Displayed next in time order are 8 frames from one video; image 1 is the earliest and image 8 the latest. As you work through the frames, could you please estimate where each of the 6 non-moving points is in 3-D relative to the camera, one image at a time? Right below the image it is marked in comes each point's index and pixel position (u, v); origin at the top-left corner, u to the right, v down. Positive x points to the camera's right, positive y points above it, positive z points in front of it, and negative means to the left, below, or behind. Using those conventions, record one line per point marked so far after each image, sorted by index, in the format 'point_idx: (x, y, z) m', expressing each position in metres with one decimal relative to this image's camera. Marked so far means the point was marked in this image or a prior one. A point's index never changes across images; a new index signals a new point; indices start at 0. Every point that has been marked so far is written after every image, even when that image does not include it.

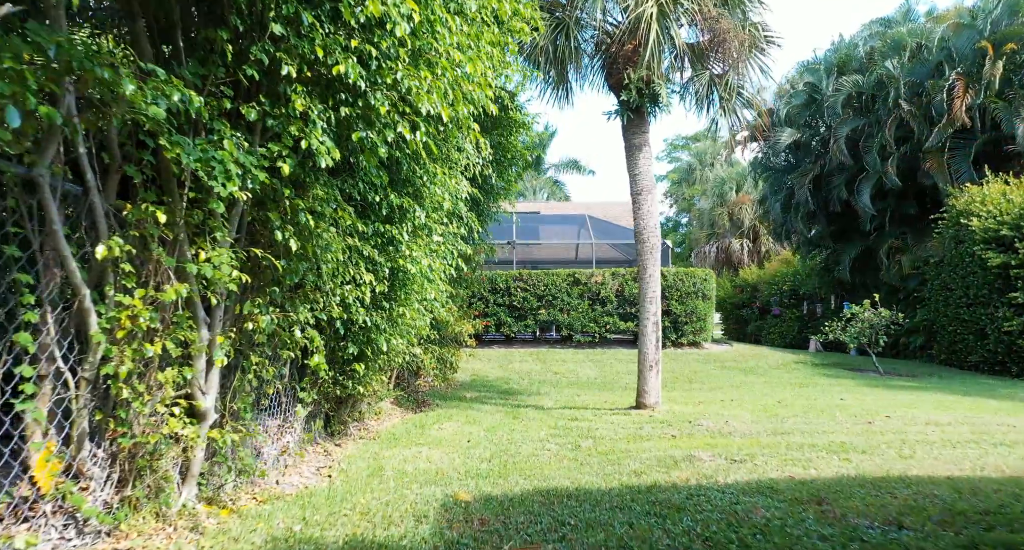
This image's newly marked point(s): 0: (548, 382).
0: (+0.6, -1.8, +11.6) m
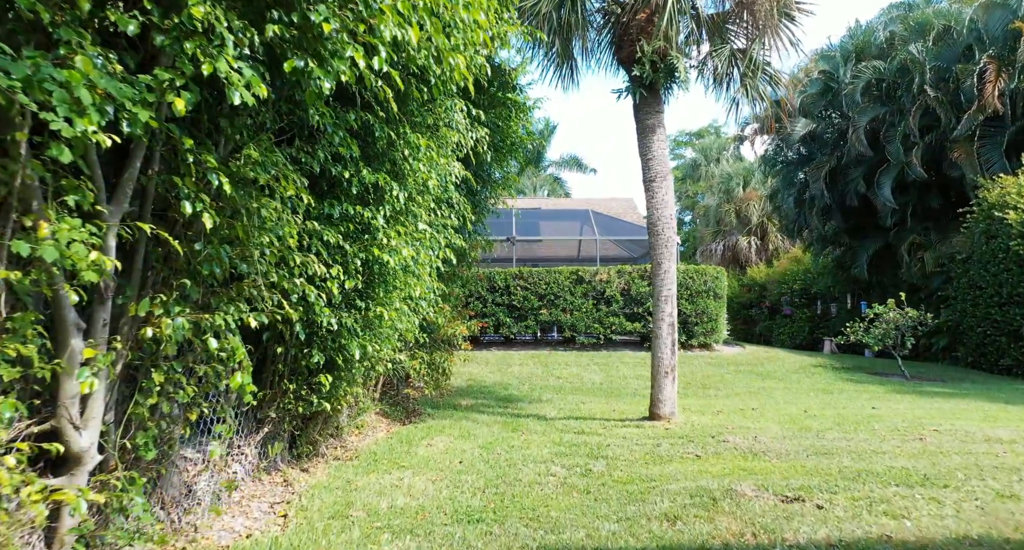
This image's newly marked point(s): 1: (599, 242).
0: (+0.6, -1.7, +10.7) m
1: (+2.2, +0.9, +17.4) m
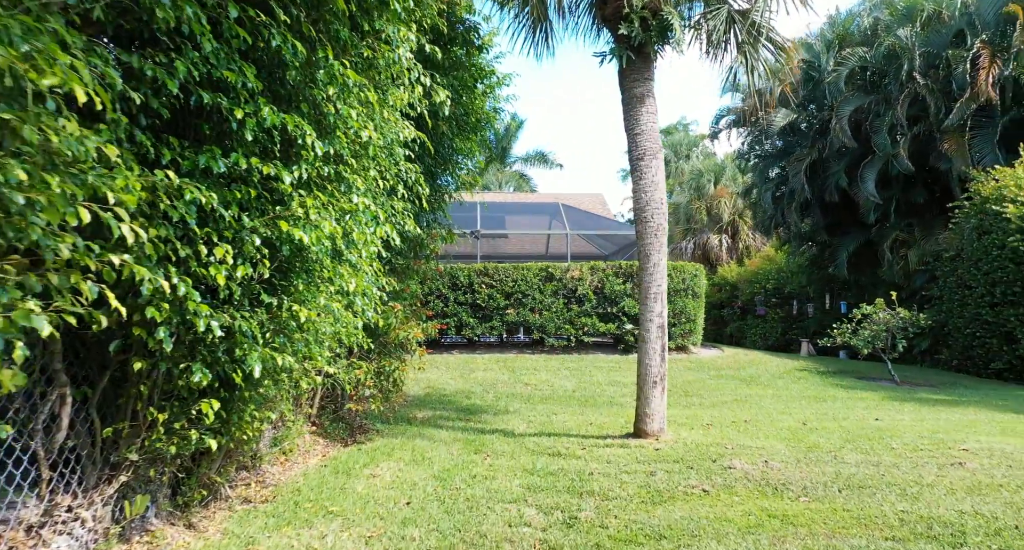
0: (+0.1, -1.7, +9.5) m
1: (+1.4, +0.9, +16.3) m
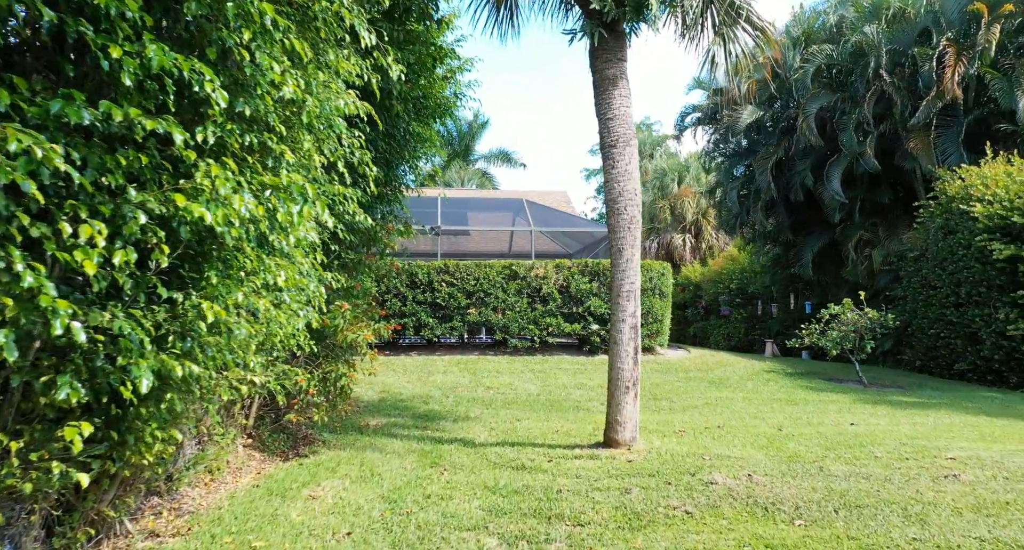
0: (-0.4, -1.6, +9.0) m
1: (+0.5, +1.0, +15.8) m
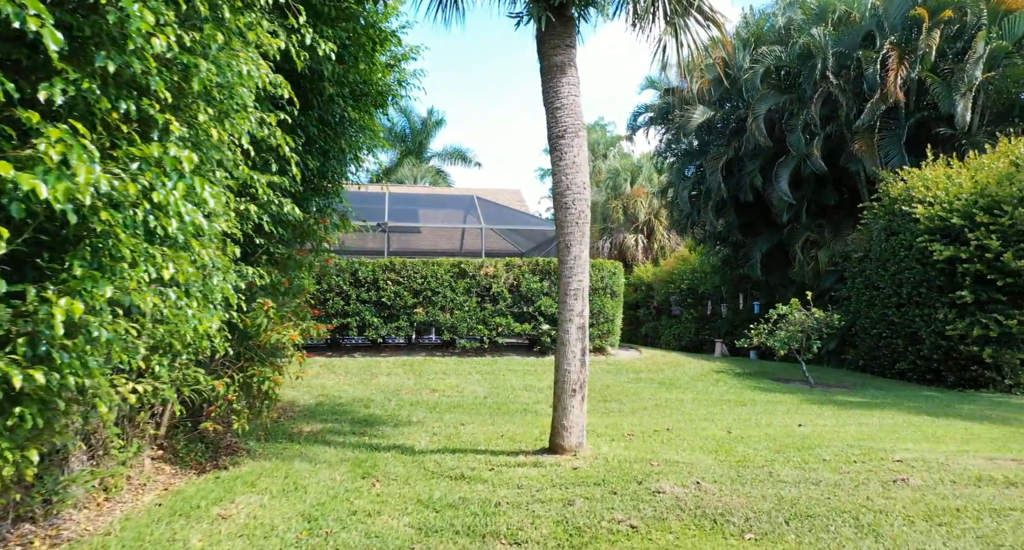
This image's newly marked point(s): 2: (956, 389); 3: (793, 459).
0: (-1.1, -1.6, +8.6) m
1: (-0.6, +1.0, +15.5) m
2: (+7.0, -1.8, +11.0) m
3: (+2.3, -1.5, +5.7) m
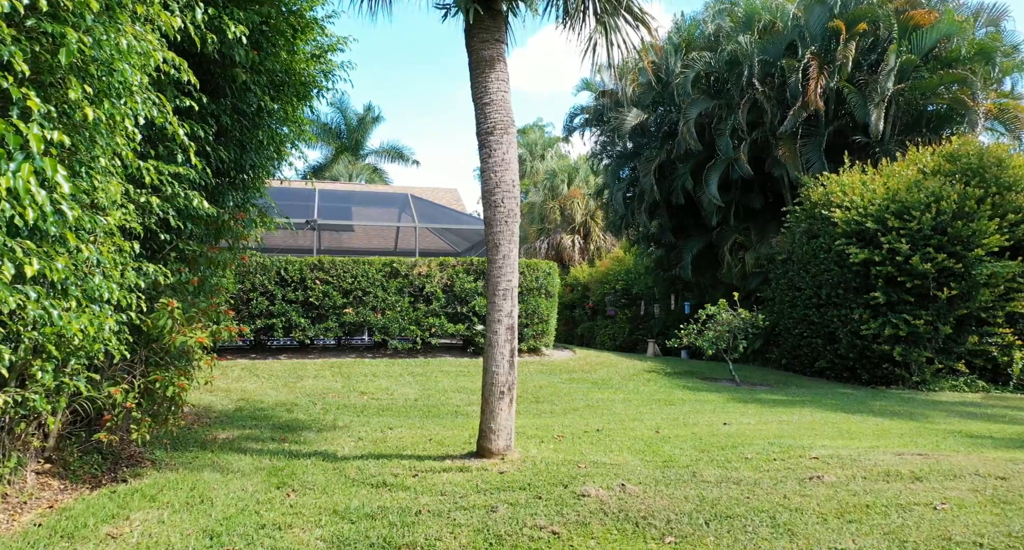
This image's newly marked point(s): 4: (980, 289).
0: (-2.0, -1.6, +8.3) m
1: (-2.1, +1.0, +15.2) m
2: (+5.9, -1.8, +11.4) m
3: (+1.7, -1.5, +5.7) m
4: (+6.8, -0.2, +10.2) m
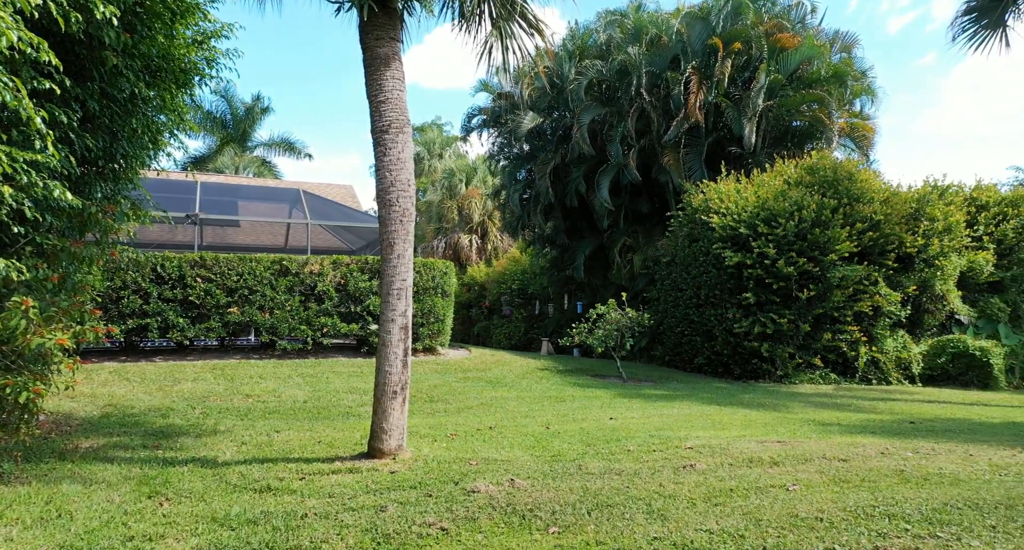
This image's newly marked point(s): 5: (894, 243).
0: (-3.2, -1.6, +8.0) m
1: (-4.3, +1.0, +14.8) m
2: (+4.1, -1.9, +12.2) m
3: (+0.8, -1.5, +6.0) m
4: (+5.2, -0.2, +11.1) m
5: (+6.3, +0.5, +11.4) m
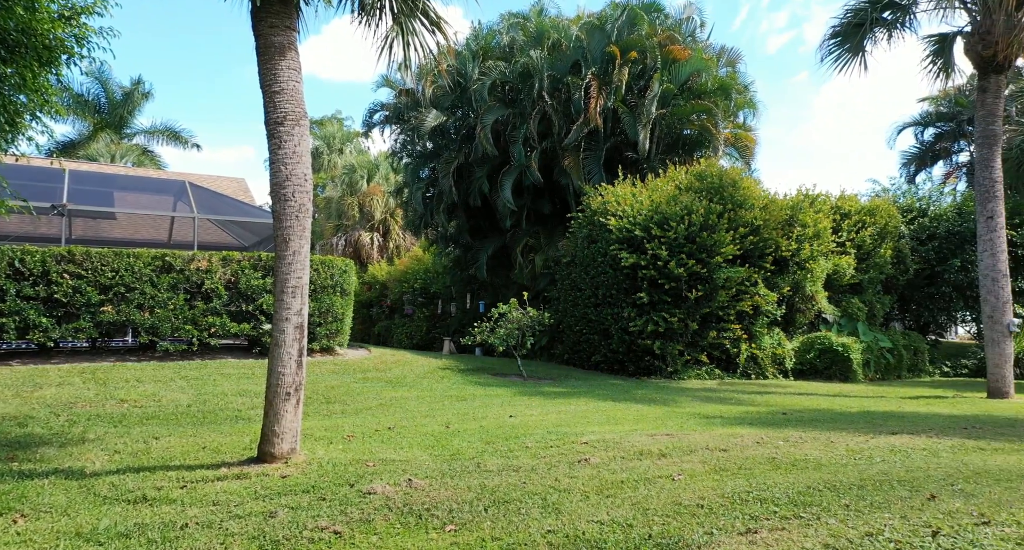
0: (-4.3, -1.5, +7.5) m
1: (-6.4, +1.1, +14.1) m
2: (+2.3, -1.9, +12.7) m
3: (-0.1, -1.5, +6.0) m
4: (+3.5, -0.3, +11.8) m
5: (+4.6, +0.5, +12.2) m
